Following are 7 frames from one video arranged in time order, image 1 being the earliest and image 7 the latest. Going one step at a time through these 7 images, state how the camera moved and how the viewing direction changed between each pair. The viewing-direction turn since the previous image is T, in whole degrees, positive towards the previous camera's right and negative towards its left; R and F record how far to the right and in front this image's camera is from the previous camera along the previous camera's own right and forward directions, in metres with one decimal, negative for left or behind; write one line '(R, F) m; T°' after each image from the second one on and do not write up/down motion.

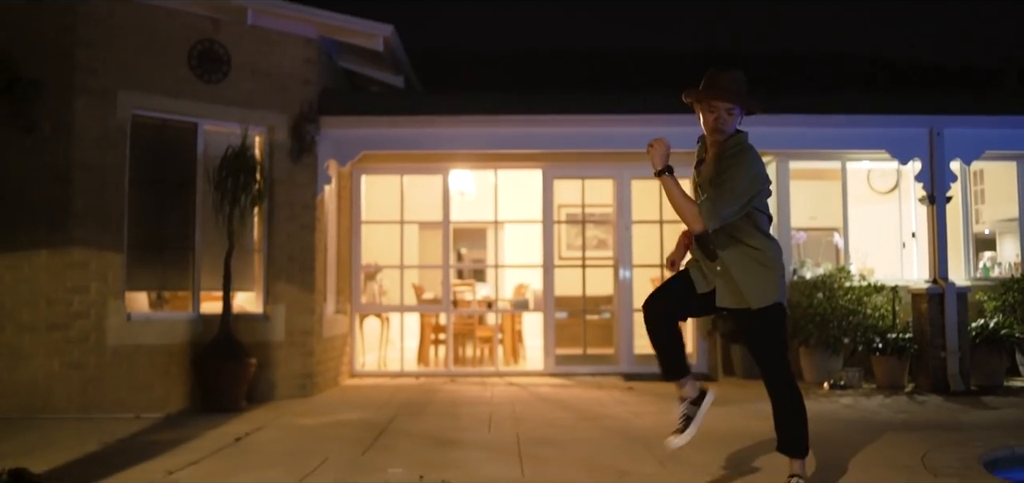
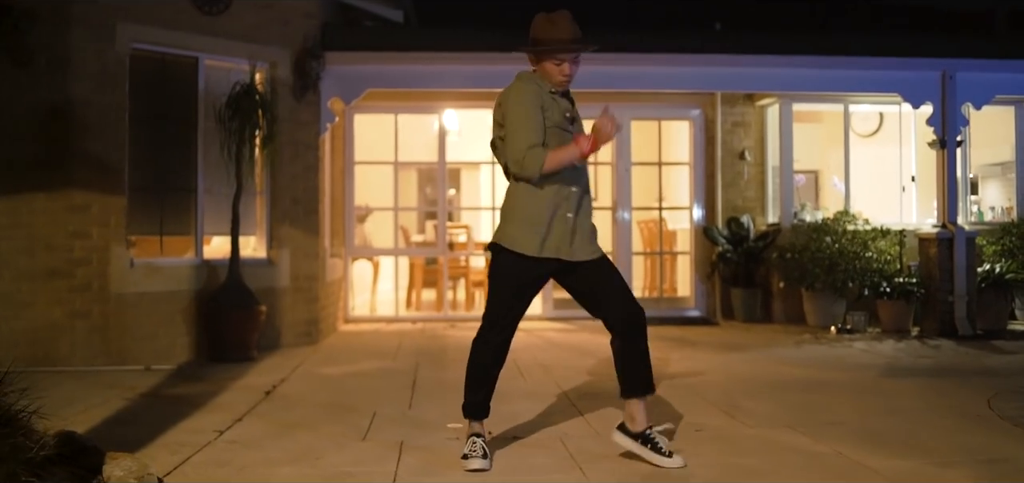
(-0.6, +0.3) m; +3°
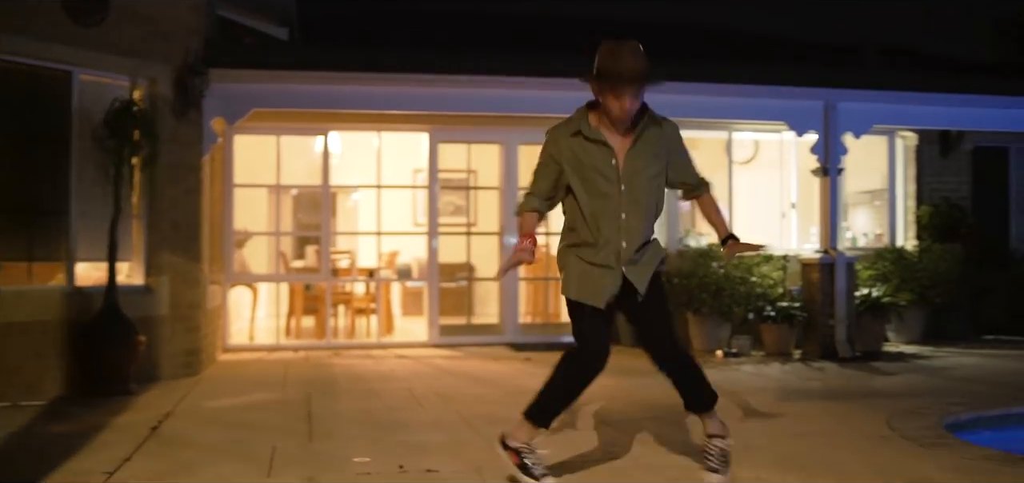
(-0.2, +0.2) m; +7°
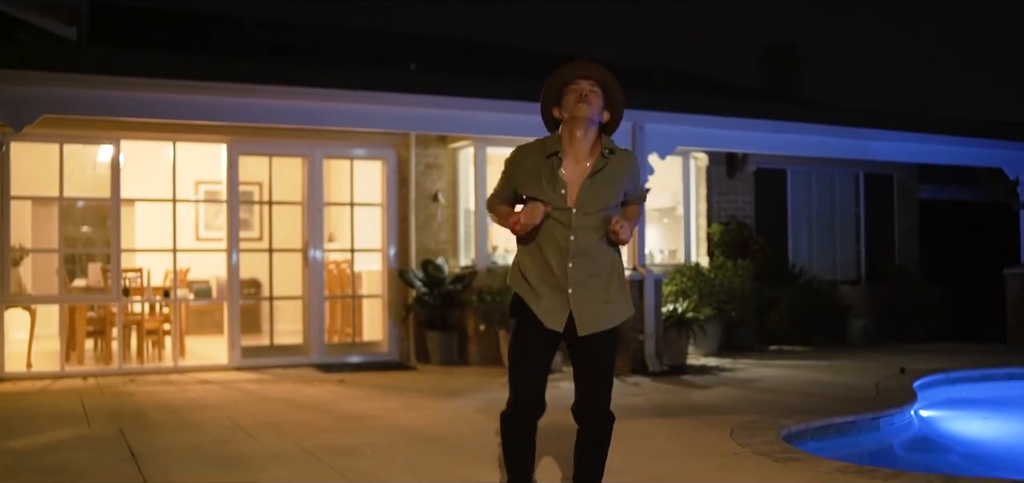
(-0.4, +0.2) m; +13°
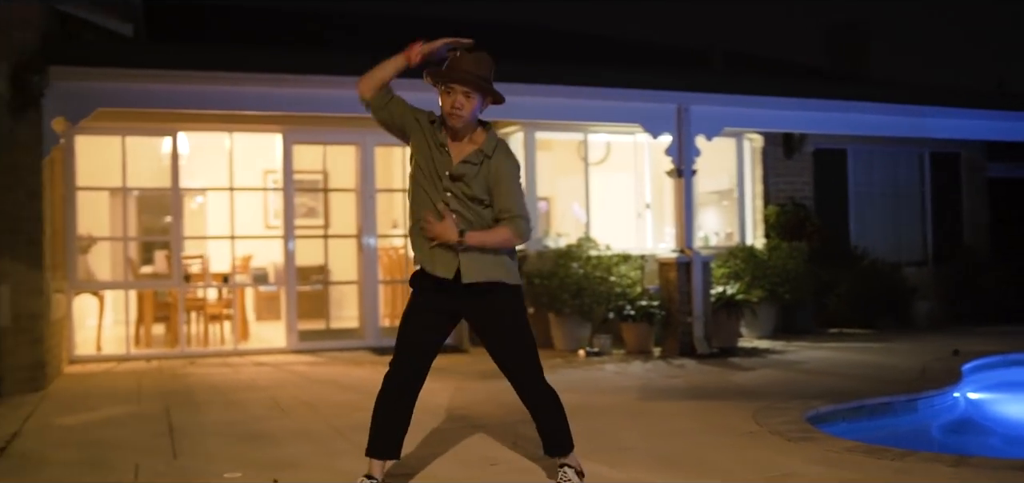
(+0.3, -0.1) m; -5°
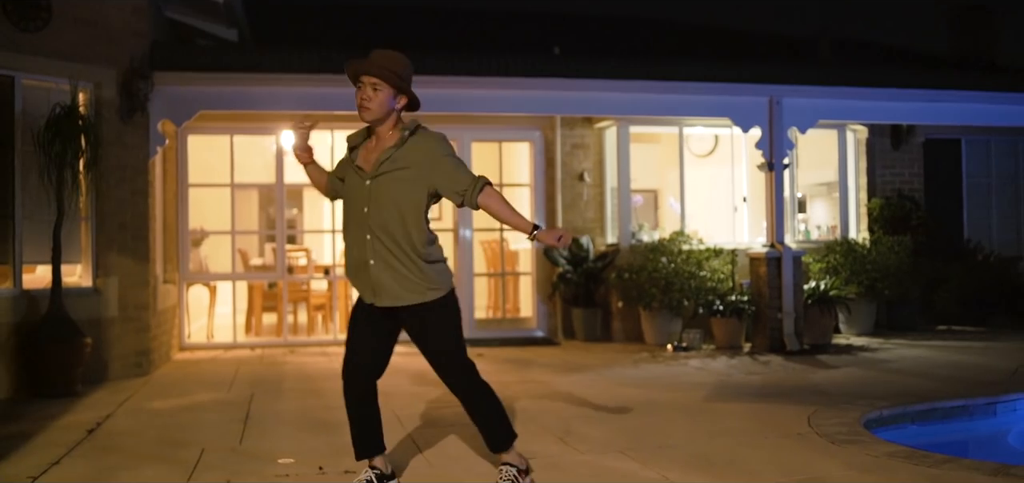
(+0.4, -0.1) m; -7°
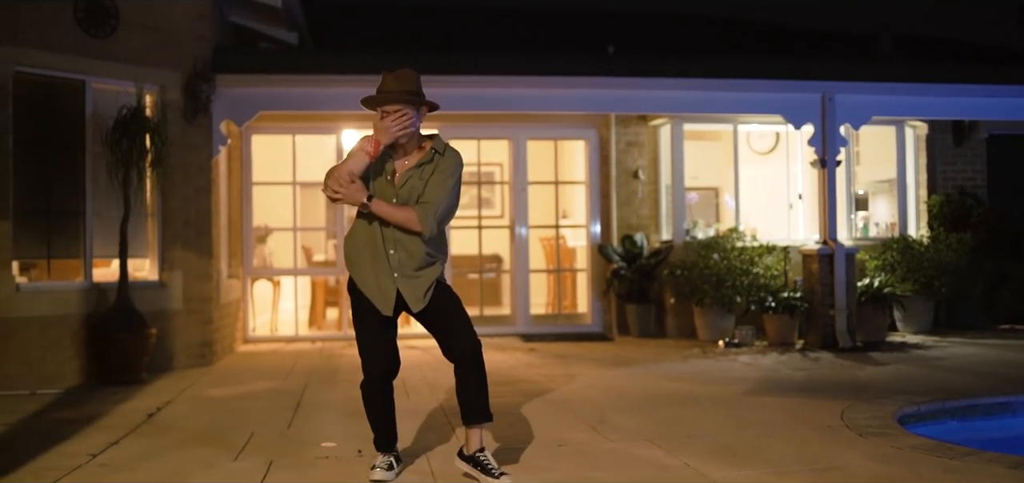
(+0.2, -0.2) m; -4°
